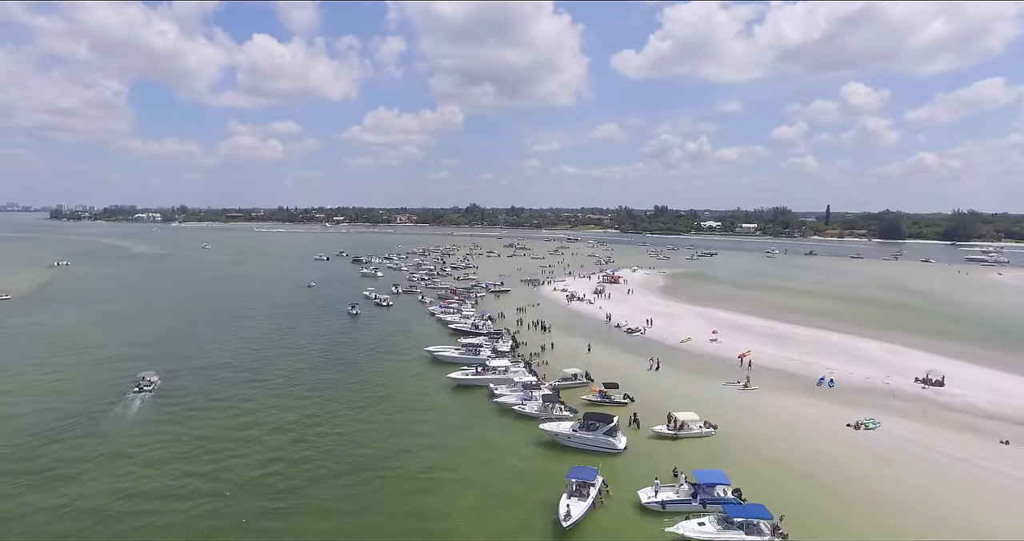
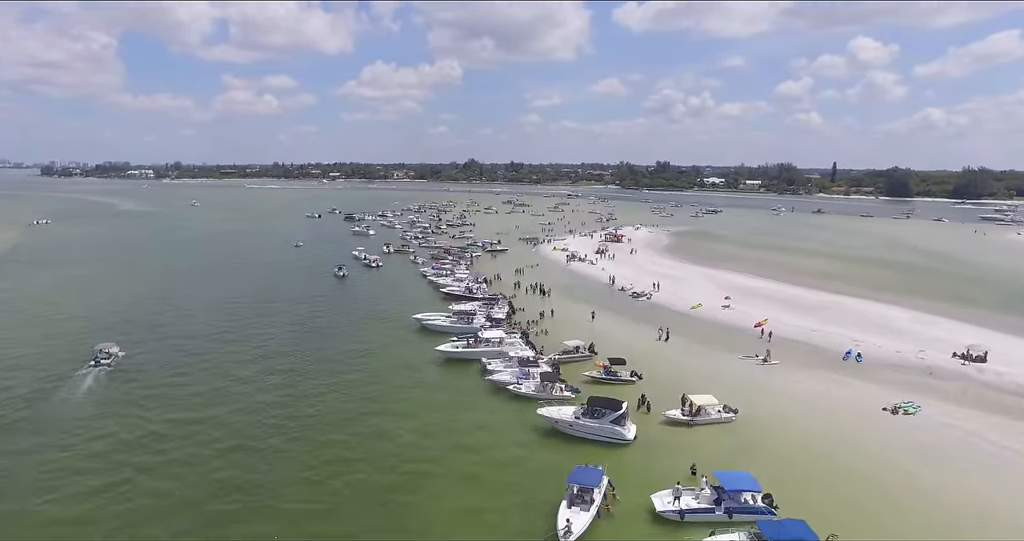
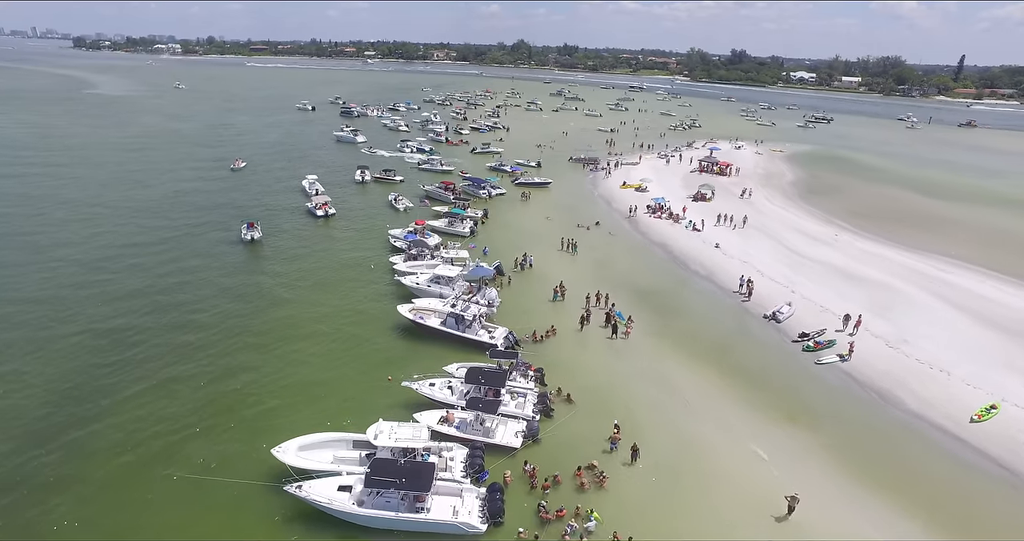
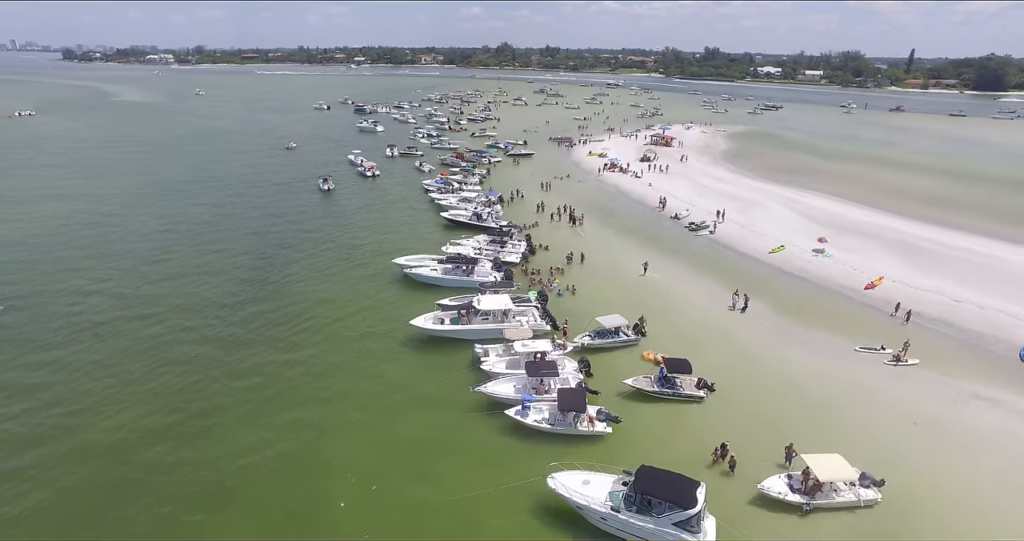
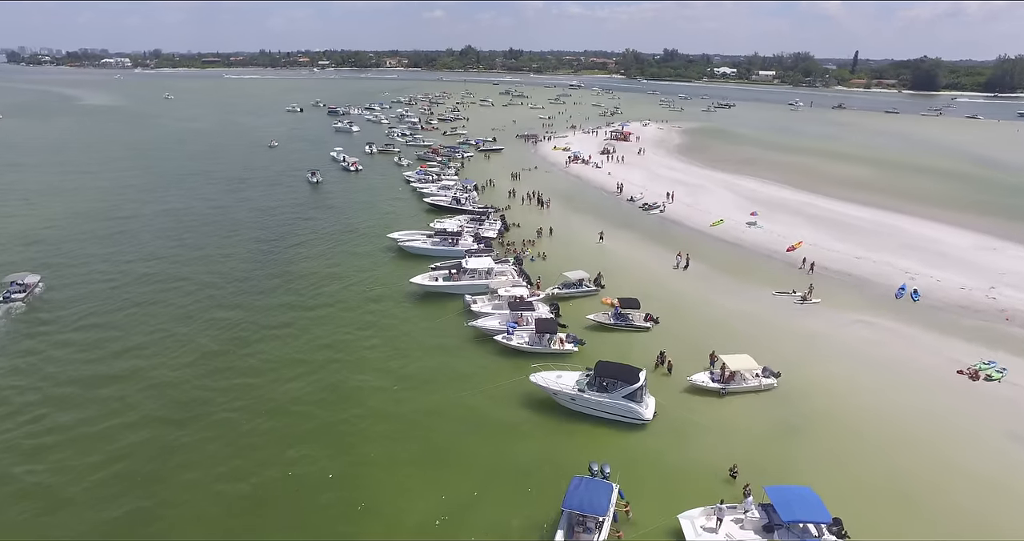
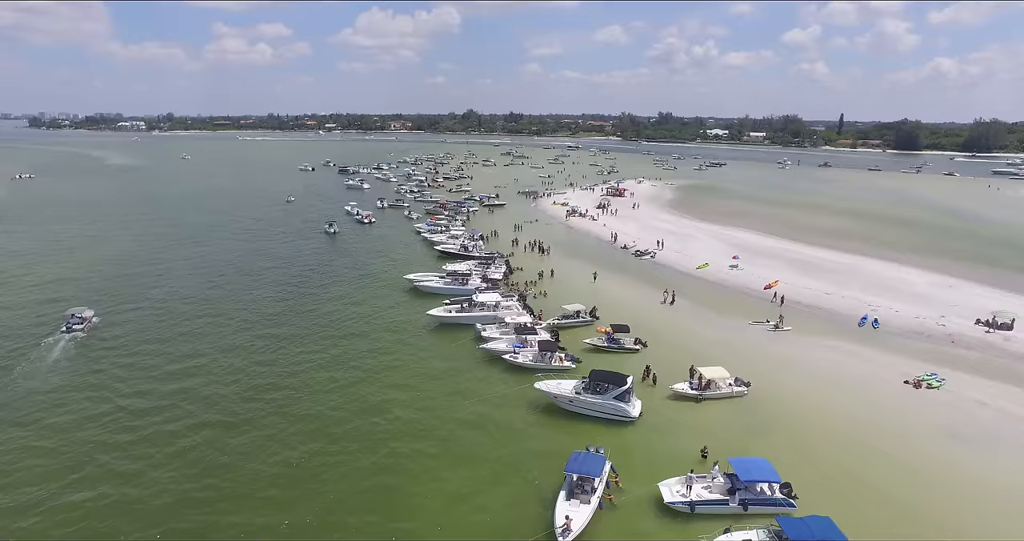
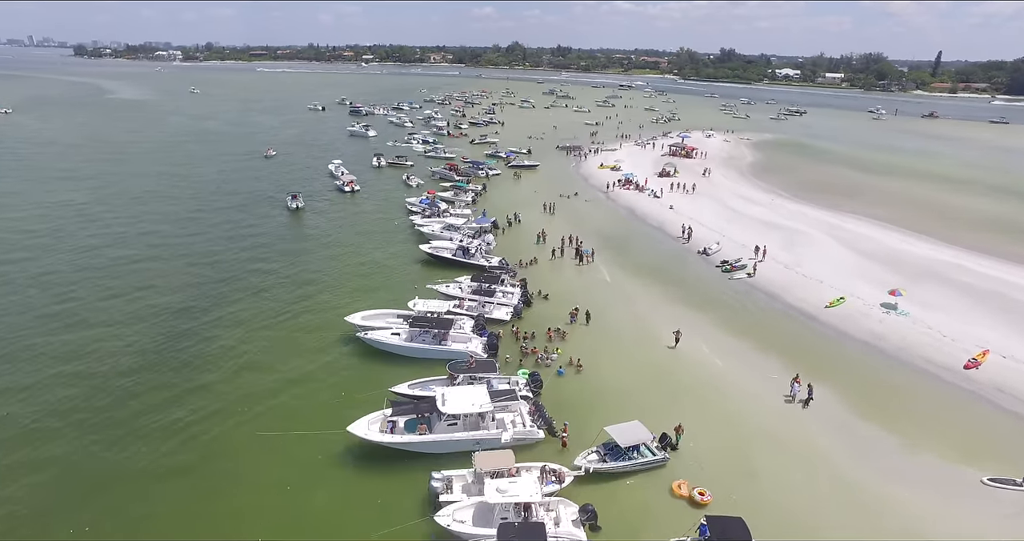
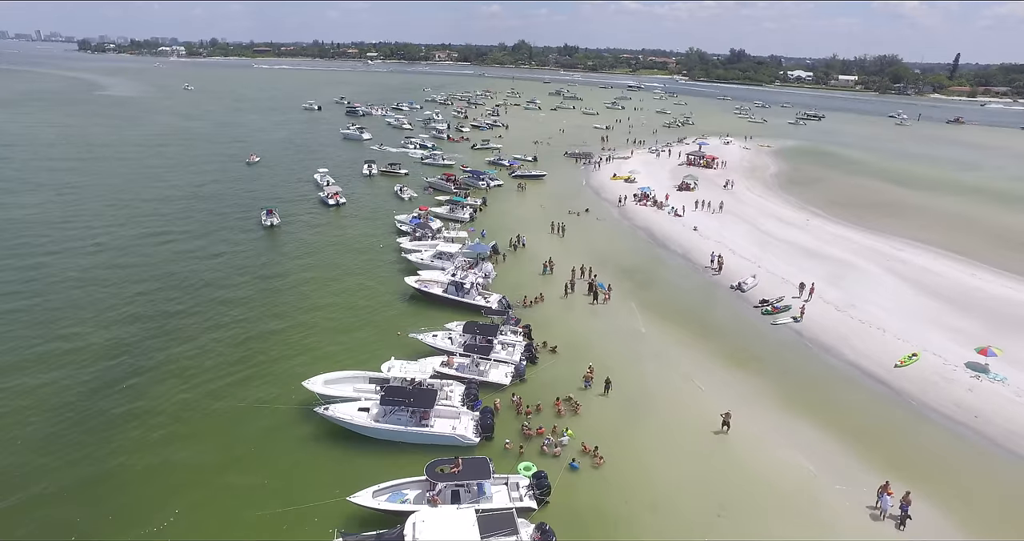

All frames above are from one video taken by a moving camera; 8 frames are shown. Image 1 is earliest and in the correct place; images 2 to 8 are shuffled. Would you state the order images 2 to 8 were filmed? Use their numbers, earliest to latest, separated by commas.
2, 6, 5, 4, 7, 8, 3
